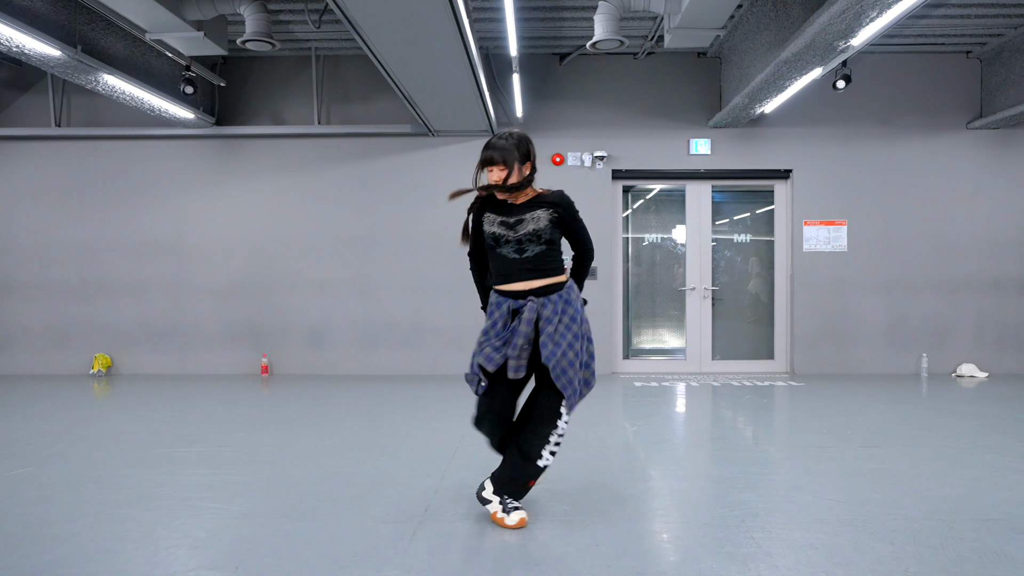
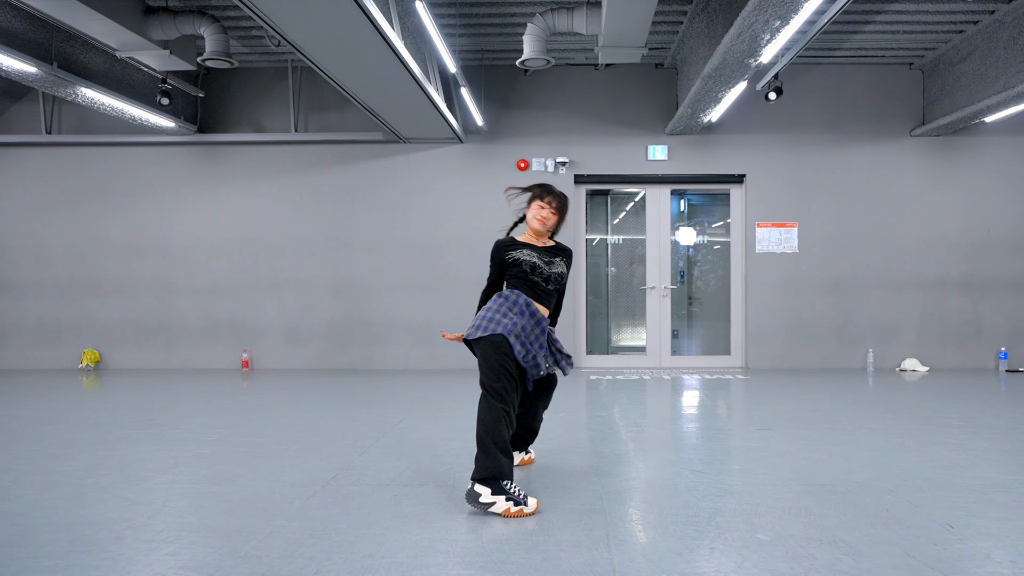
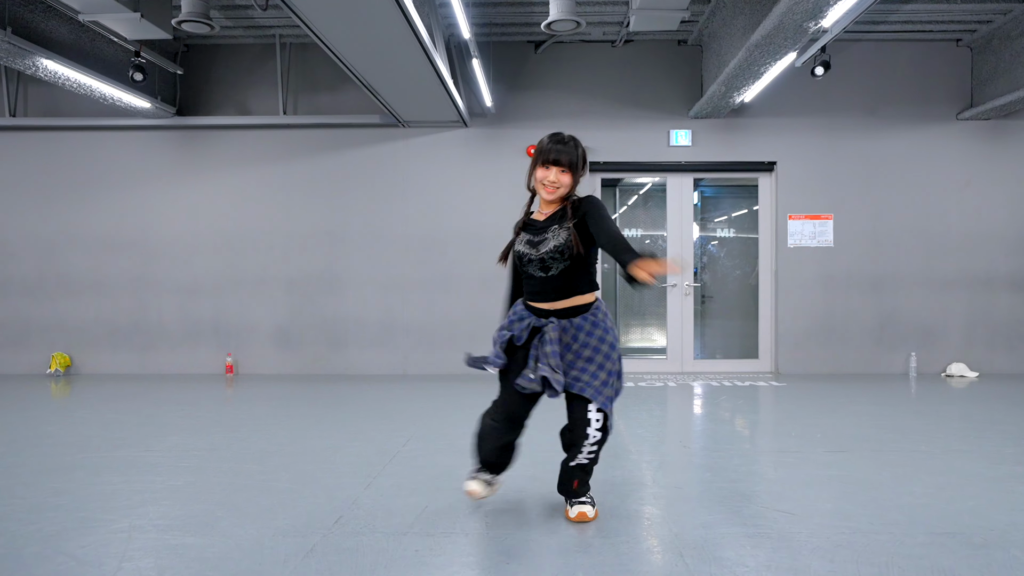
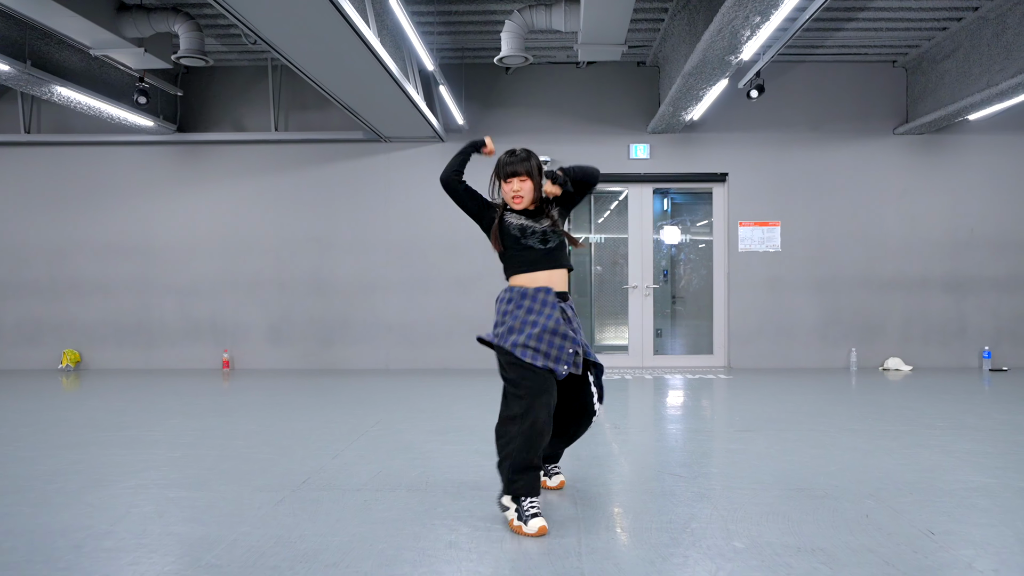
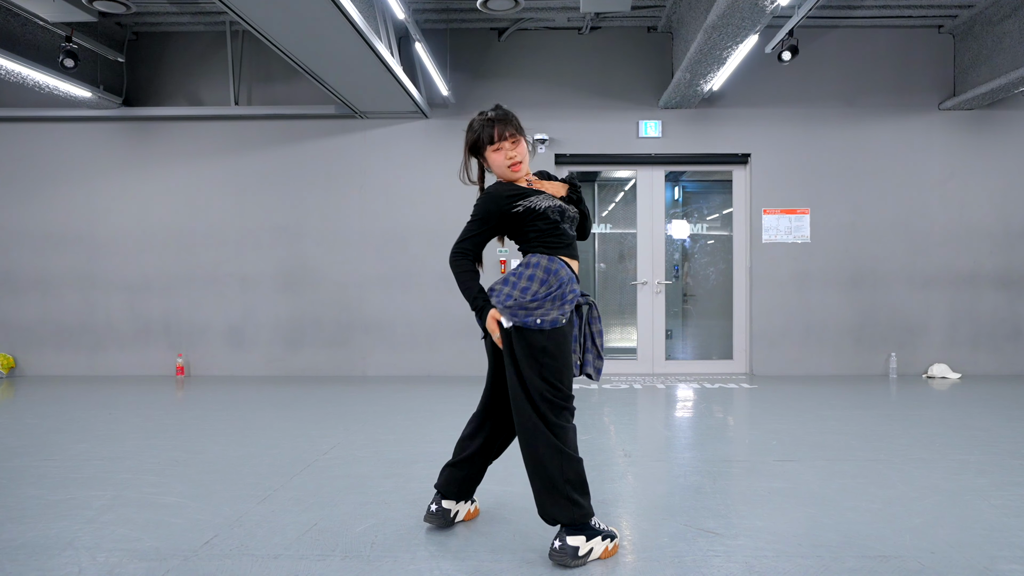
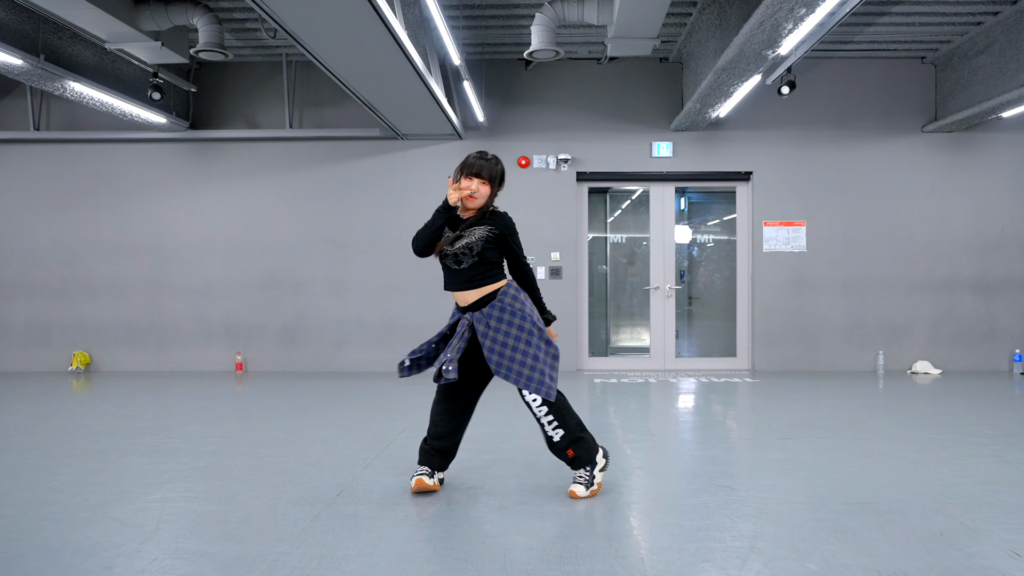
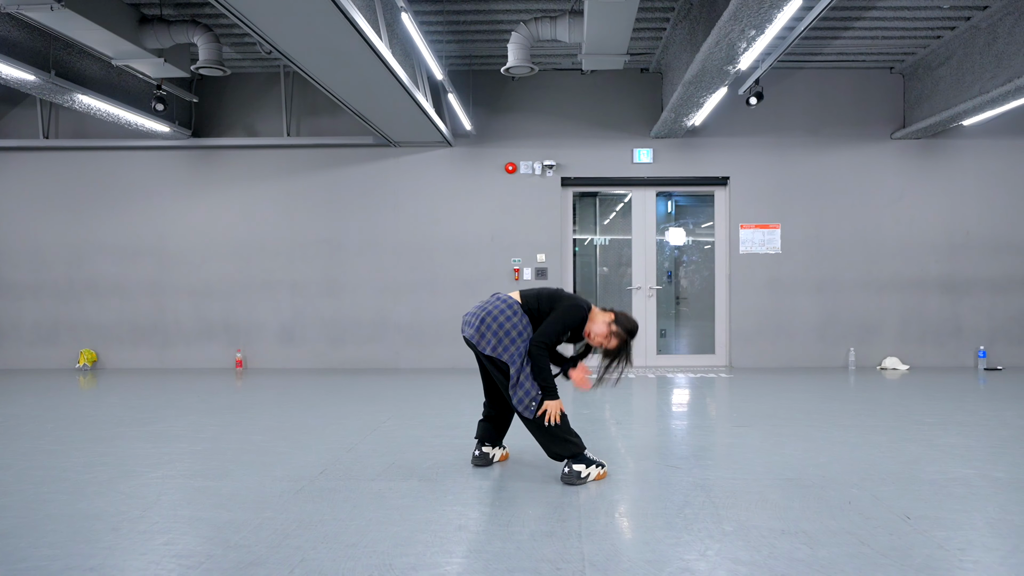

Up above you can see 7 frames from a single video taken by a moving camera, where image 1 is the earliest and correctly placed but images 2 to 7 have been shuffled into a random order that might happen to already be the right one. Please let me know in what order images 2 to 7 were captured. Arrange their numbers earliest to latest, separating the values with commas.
4, 6, 3, 7, 5, 2
